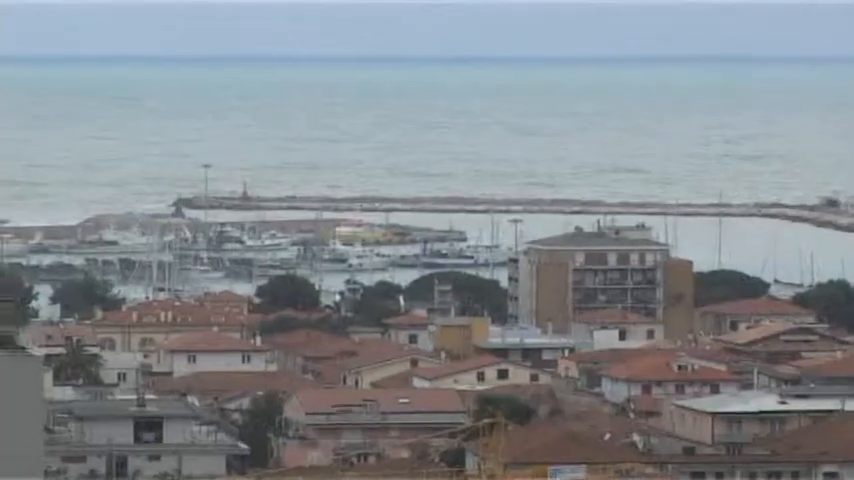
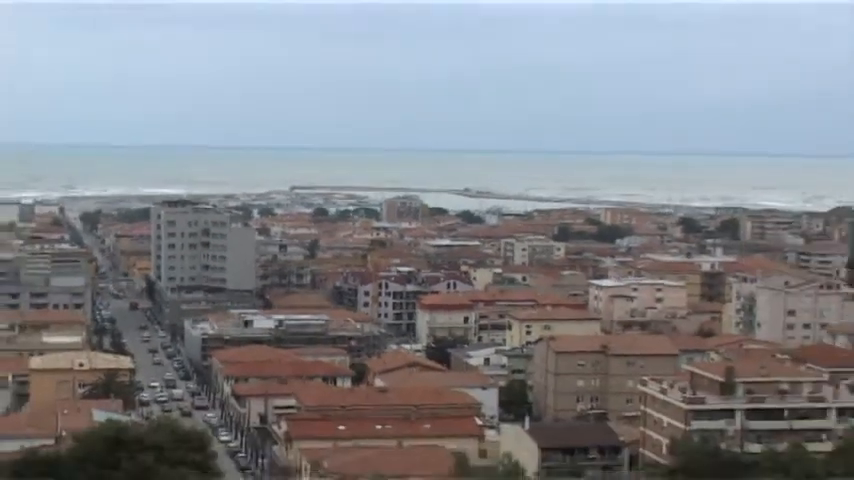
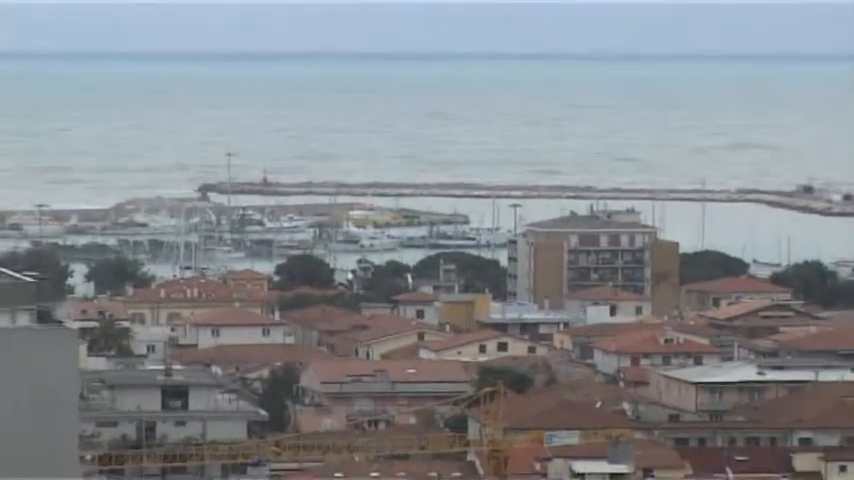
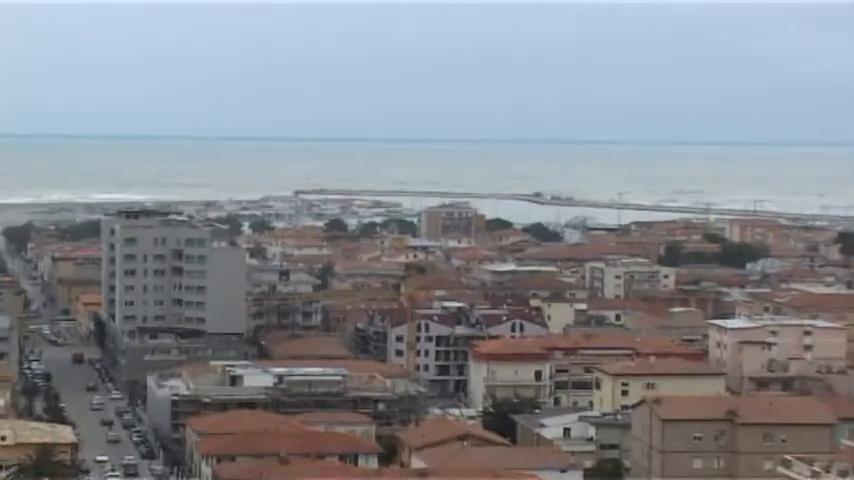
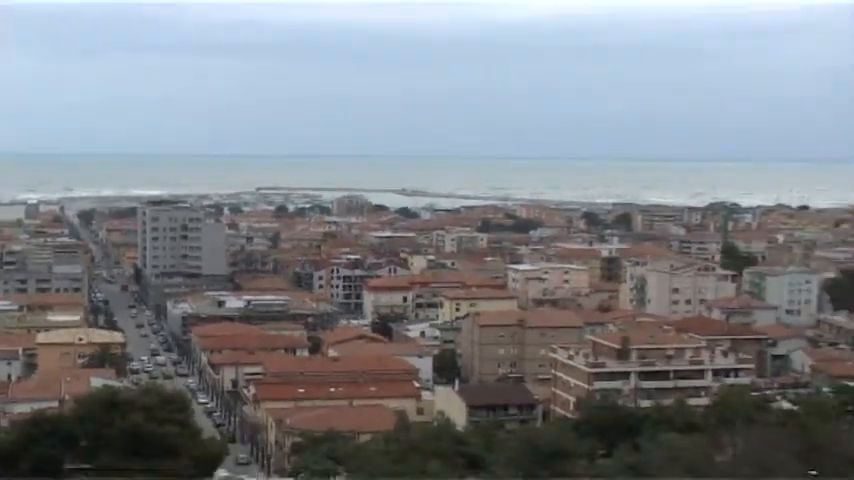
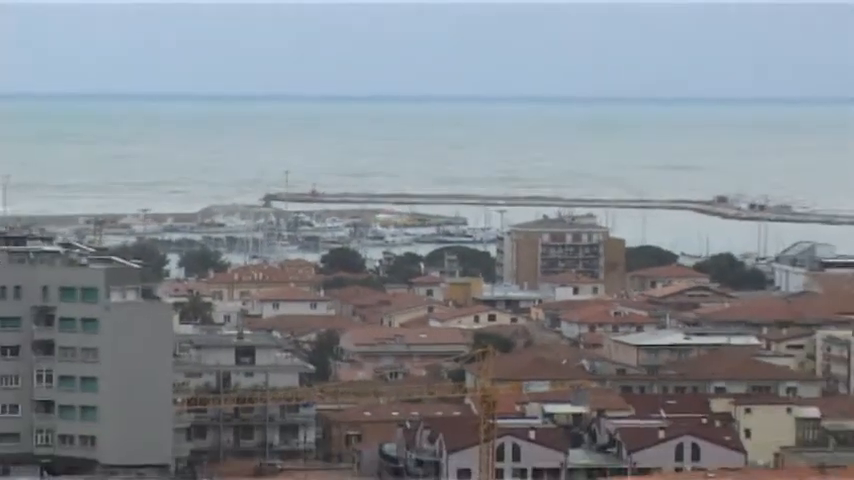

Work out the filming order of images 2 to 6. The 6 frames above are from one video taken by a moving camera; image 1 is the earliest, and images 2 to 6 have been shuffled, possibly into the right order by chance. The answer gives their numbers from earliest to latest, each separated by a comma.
3, 6, 4, 2, 5
